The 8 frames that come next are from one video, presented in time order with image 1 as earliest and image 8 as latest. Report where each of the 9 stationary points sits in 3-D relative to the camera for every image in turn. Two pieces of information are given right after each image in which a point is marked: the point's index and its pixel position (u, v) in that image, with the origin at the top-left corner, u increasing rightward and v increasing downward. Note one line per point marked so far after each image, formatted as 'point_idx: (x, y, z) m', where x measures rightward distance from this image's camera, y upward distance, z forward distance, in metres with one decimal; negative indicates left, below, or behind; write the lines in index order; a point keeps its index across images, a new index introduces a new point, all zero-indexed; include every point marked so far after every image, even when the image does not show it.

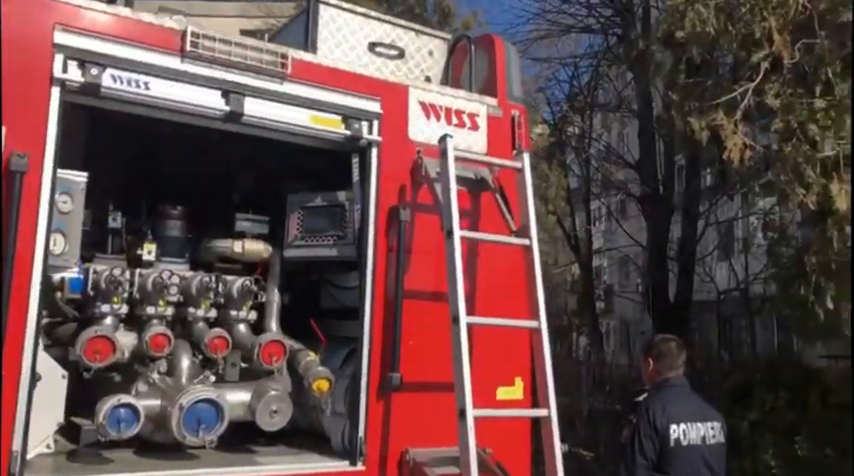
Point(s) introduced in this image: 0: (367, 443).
0: (-0.2, -0.8, +2.9) m
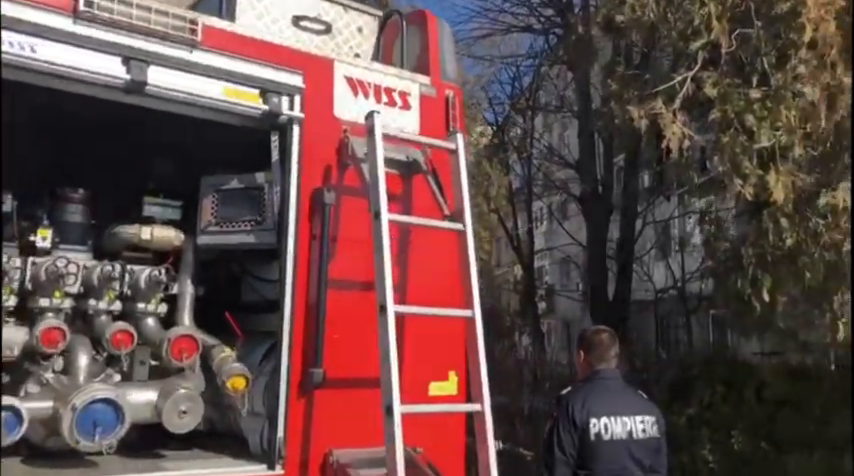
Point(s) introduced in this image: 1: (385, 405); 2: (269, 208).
0: (-0.5, -0.7, +2.7) m
1: (-0.1, -0.5, +2.5) m
2: (-0.6, +0.1, +2.9) m
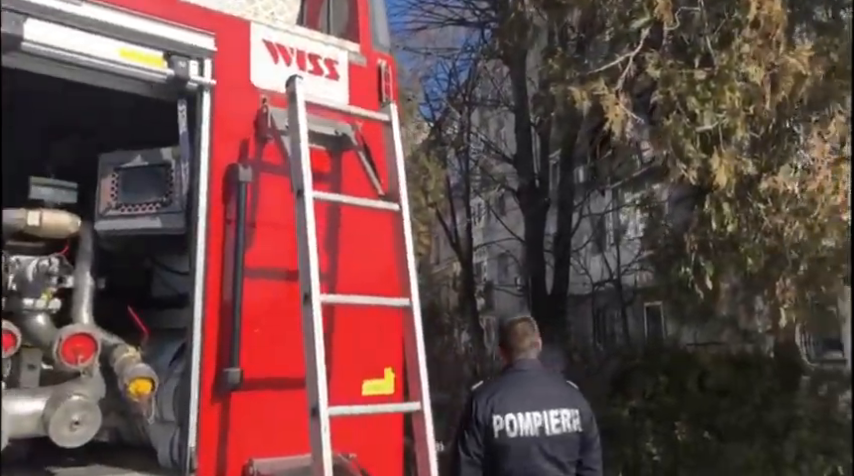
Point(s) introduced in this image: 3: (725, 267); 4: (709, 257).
0: (-0.7, -0.7, +2.4) m
1: (-0.3, -0.5, +2.2) m
2: (-0.8, +0.2, +2.6) m
3: (+2.0, -0.2, +5.3) m
4: (+1.9, -0.1, +5.4) m
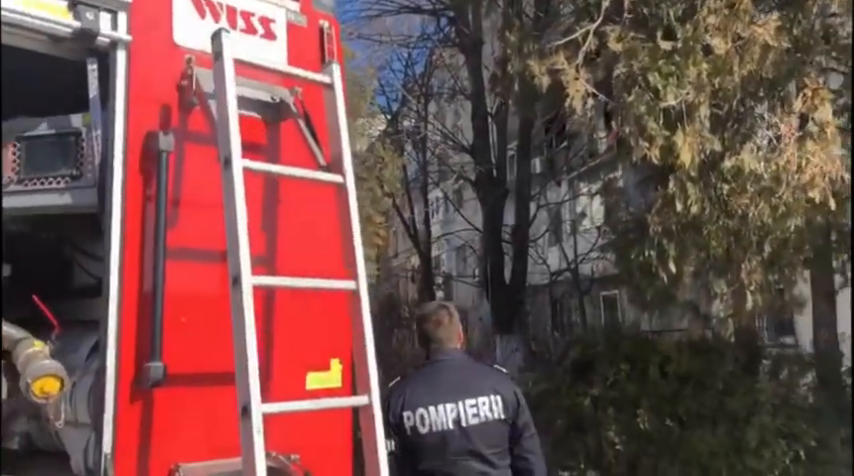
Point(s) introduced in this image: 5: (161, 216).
0: (-0.8, -0.6, +2.1) m
1: (-0.5, -0.4, +2.0) m
2: (-1.0, +0.2, +2.3) m
3: (+1.7, -0.1, +5.2) m
4: (+1.6, 0.0, +5.2) m
5: (-0.8, +0.1, +2.2) m
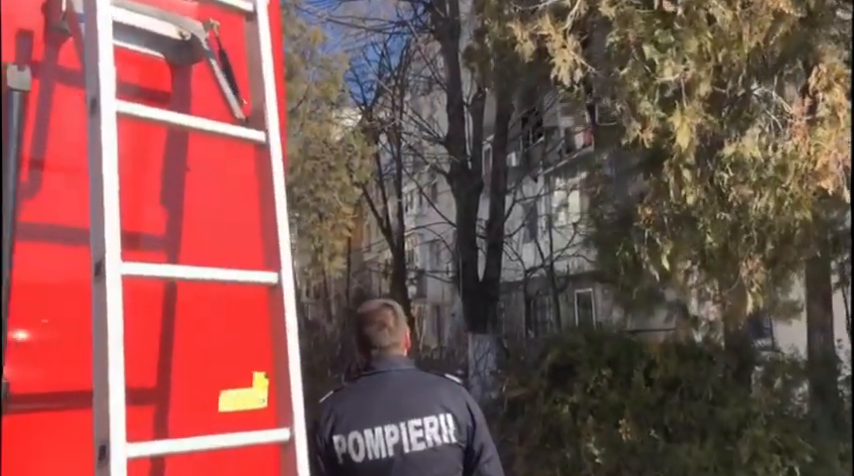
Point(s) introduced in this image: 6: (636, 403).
0: (-0.9, -0.5, +1.5) m
1: (-0.6, -0.4, +1.4) m
2: (-1.1, +0.3, +1.7) m
3: (+1.5, 0.0, +4.7) m
4: (+1.4, 0.0, +4.7) m
5: (-0.9, +0.1, +1.6) m
6: (+1.6, -1.2, +5.8) m
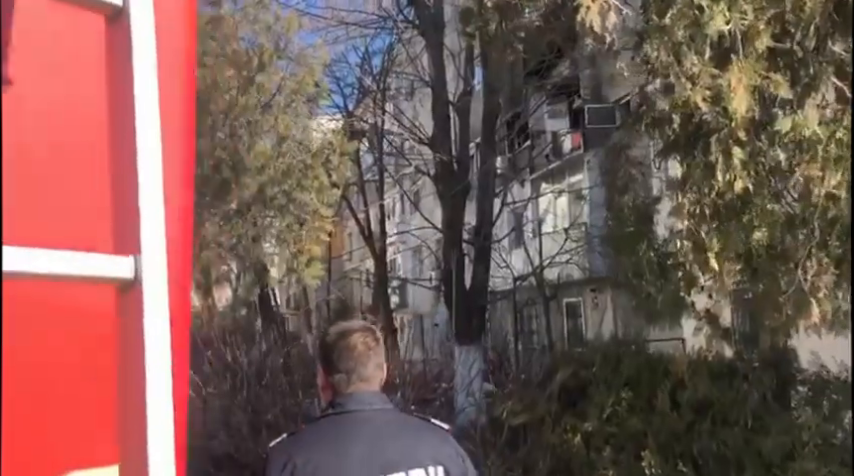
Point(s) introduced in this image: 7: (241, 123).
0: (-0.9, -0.5, +0.6) m
1: (-0.6, -0.3, +0.5) m
2: (-1.1, +0.3, +0.8) m
3: (+1.5, 0.0, +3.8) m
4: (+1.4, 0.0, +3.9) m
5: (-0.8, +0.2, +0.7) m
6: (+1.5, -1.2, +5.0) m
7: (-2.4, +1.5, +10.2) m
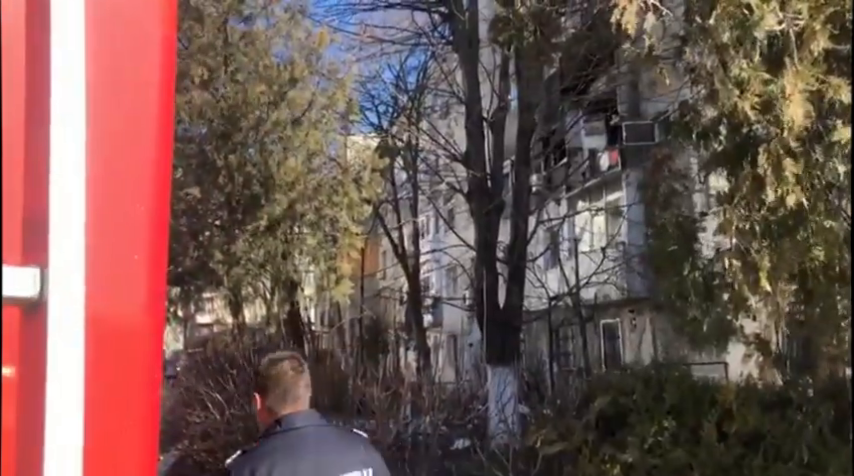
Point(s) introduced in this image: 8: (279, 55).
0: (-0.9, -0.5, +0.4) m
1: (-0.6, -0.3, +0.3) m
2: (-1.1, +0.3, +0.6) m
3: (+1.6, -0.1, +3.5) m
4: (+1.5, 0.0, +3.6) m
5: (-0.9, +0.2, +0.5) m
6: (+1.7, -1.3, +4.7) m
7: (-2.0, +1.3, +10.1) m
8: (-1.9, +2.4, +10.3) m
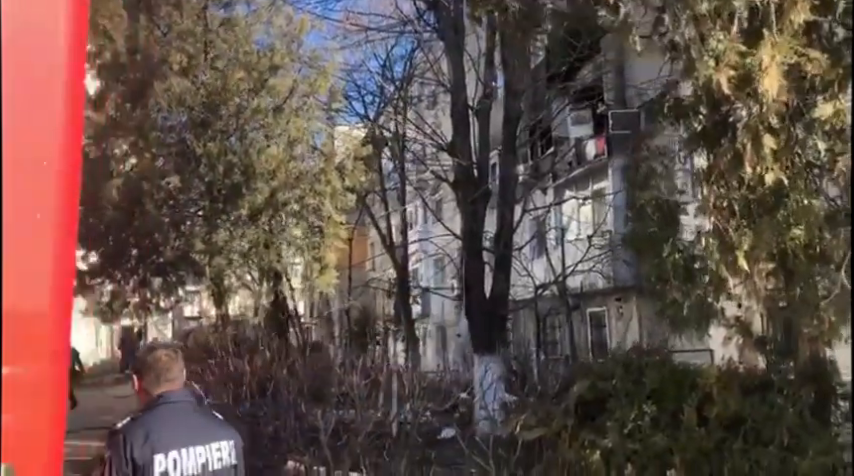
0: (-1.0, -0.4, +0.3) m
1: (-0.7, -0.3, +0.2) m
2: (-1.2, +0.4, +0.5) m
3: (+1.5, 0.0, +3.5) m
4: (+1.4, +0.1, +3.5) m
5: (-0.9, +0.2, +0.4) m
6: (+1.5, -1.2, +4.6) m
7: (-2.2, +1.4, +10.0) m
8: (-2.2, +2.5, +10.1) m
